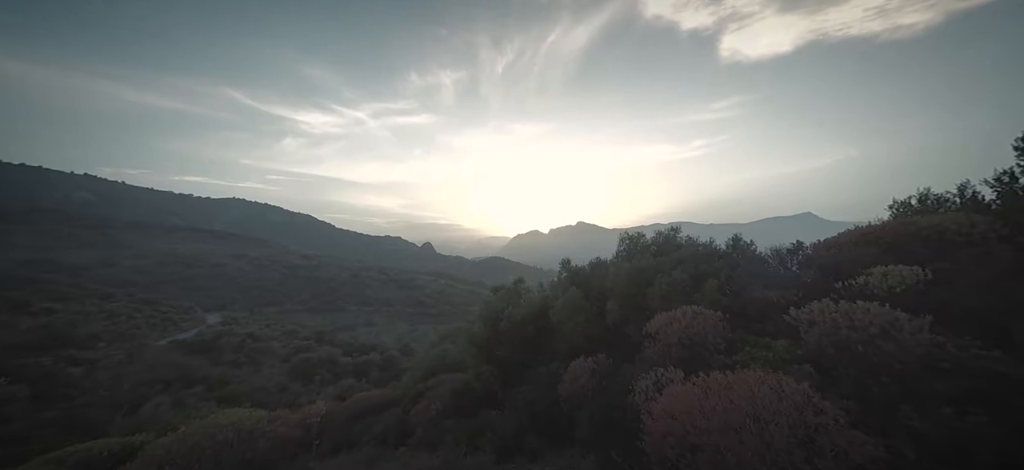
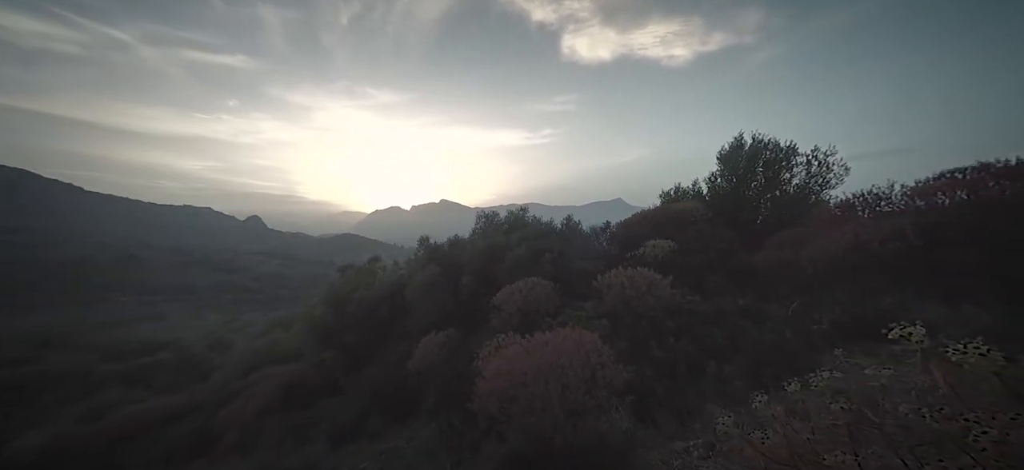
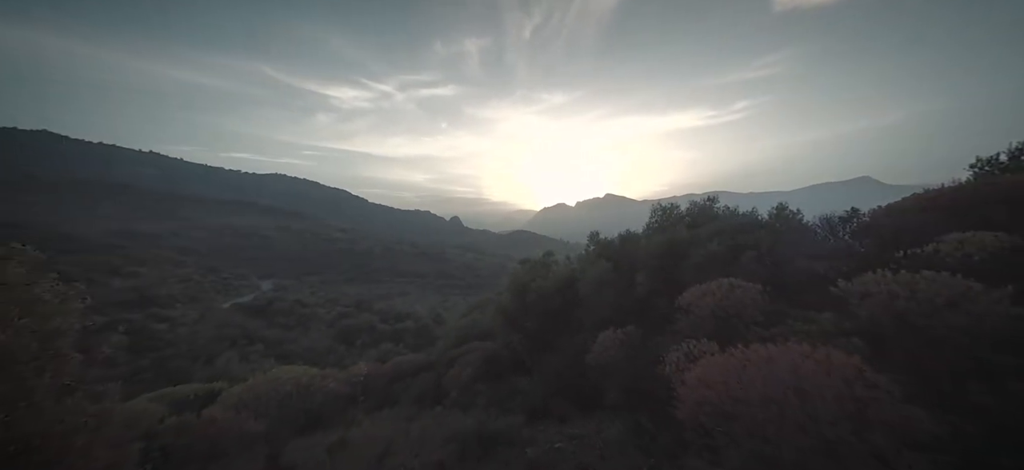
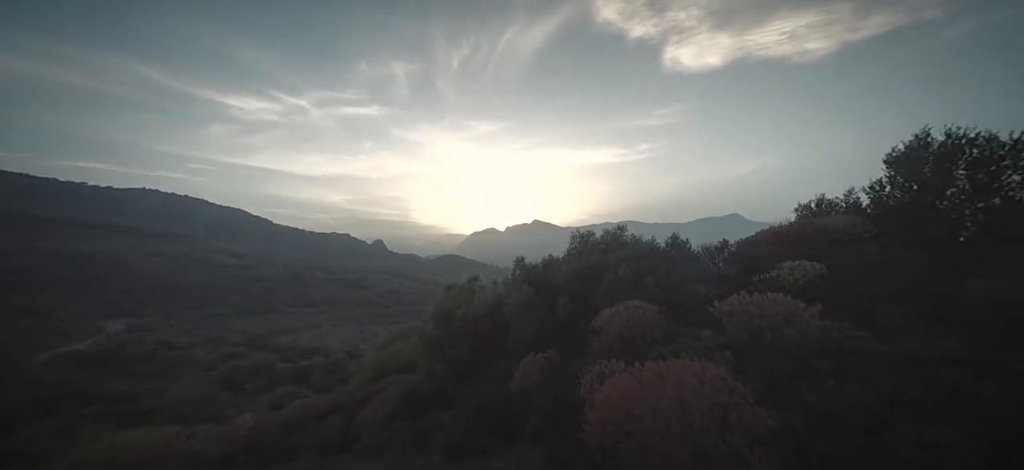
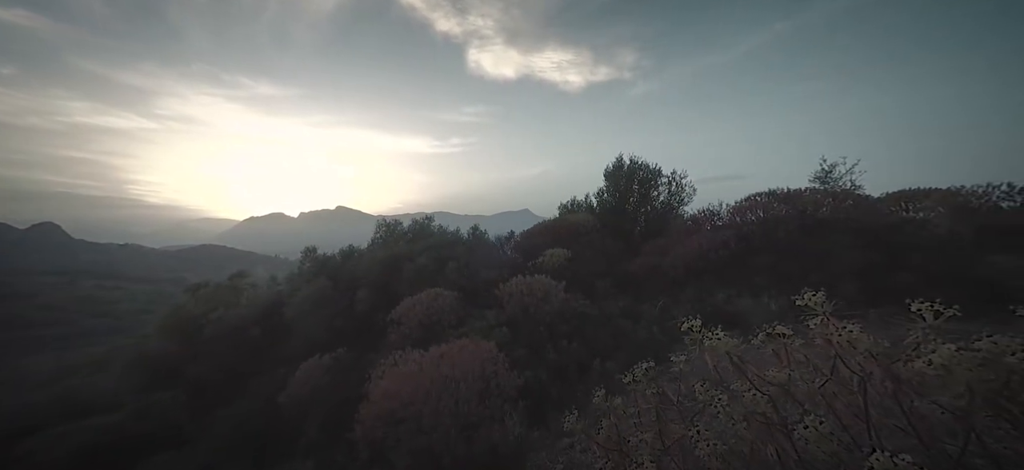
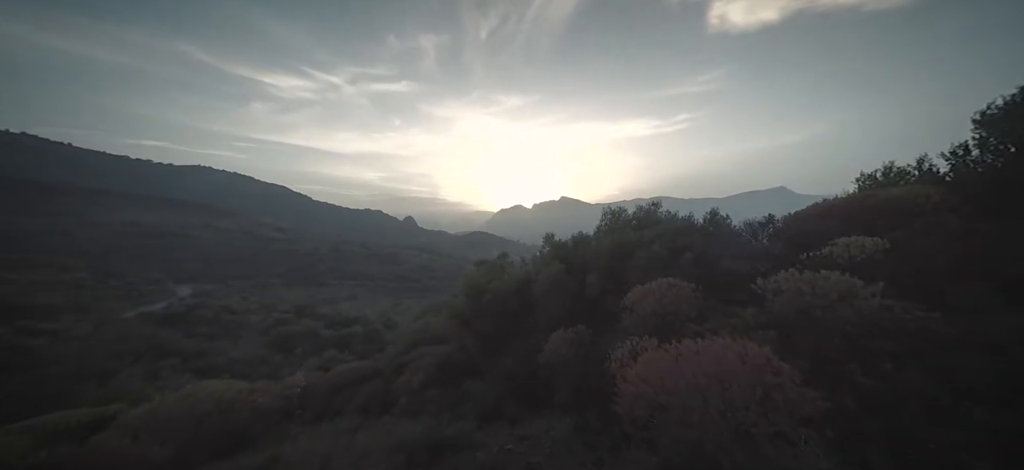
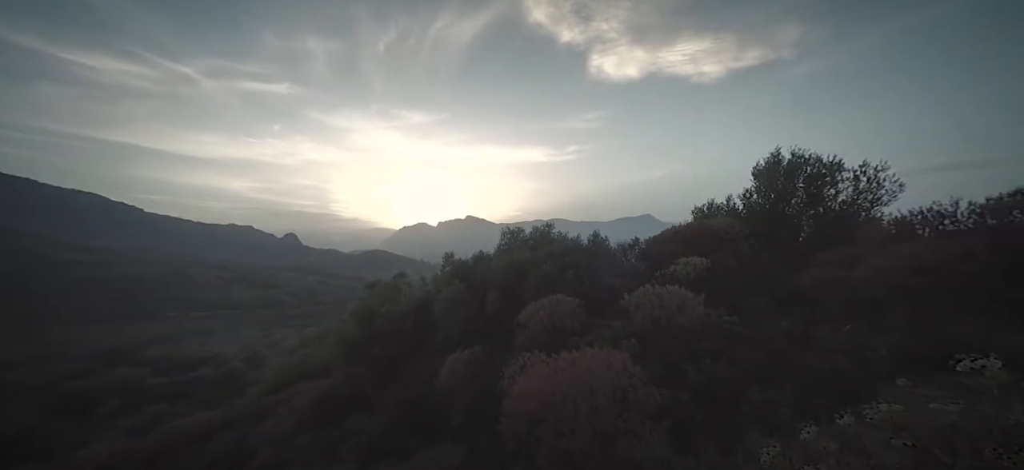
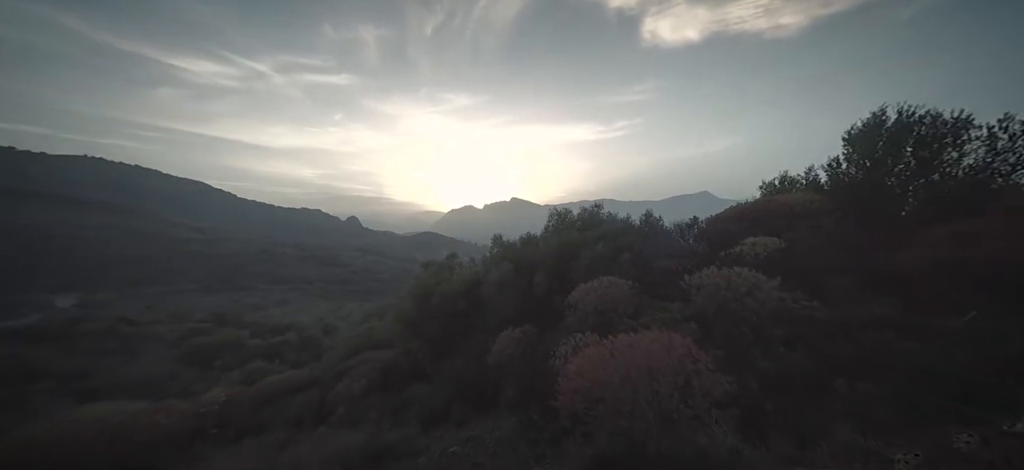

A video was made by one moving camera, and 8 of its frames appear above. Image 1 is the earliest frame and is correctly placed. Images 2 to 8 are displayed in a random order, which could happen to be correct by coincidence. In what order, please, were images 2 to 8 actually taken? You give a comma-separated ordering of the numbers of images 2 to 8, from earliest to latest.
4, 7, 5, 2, 8, 6, 3
